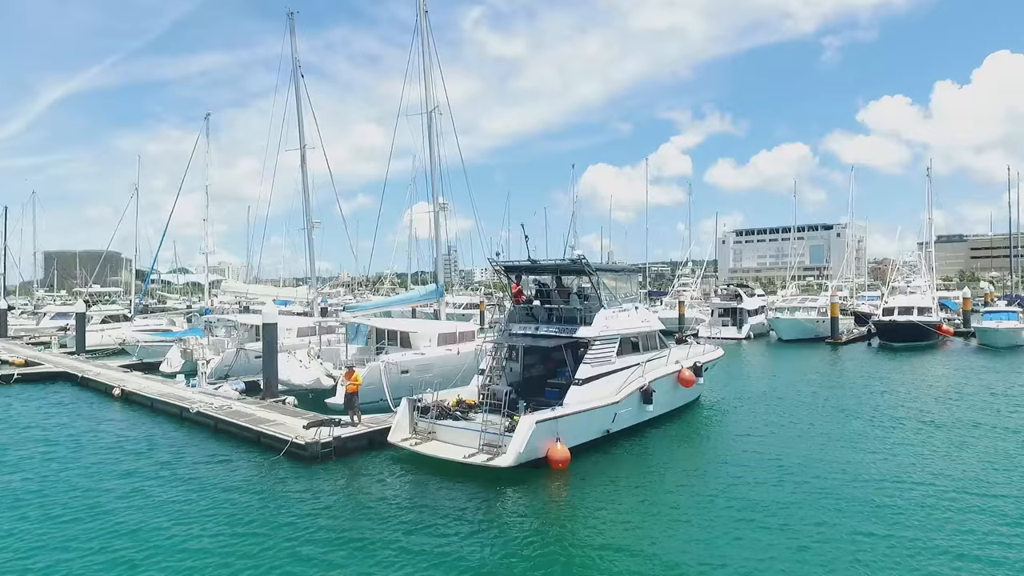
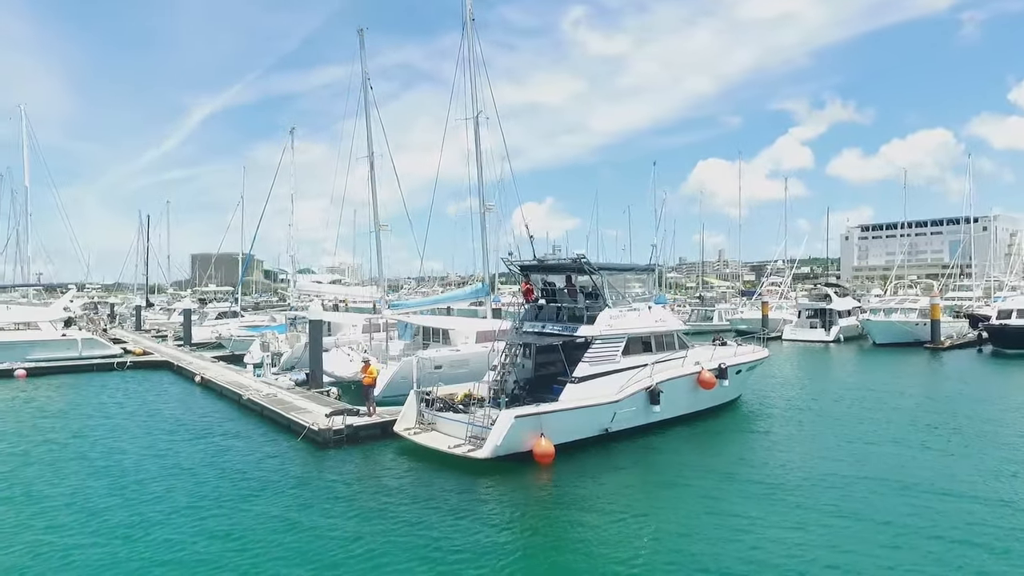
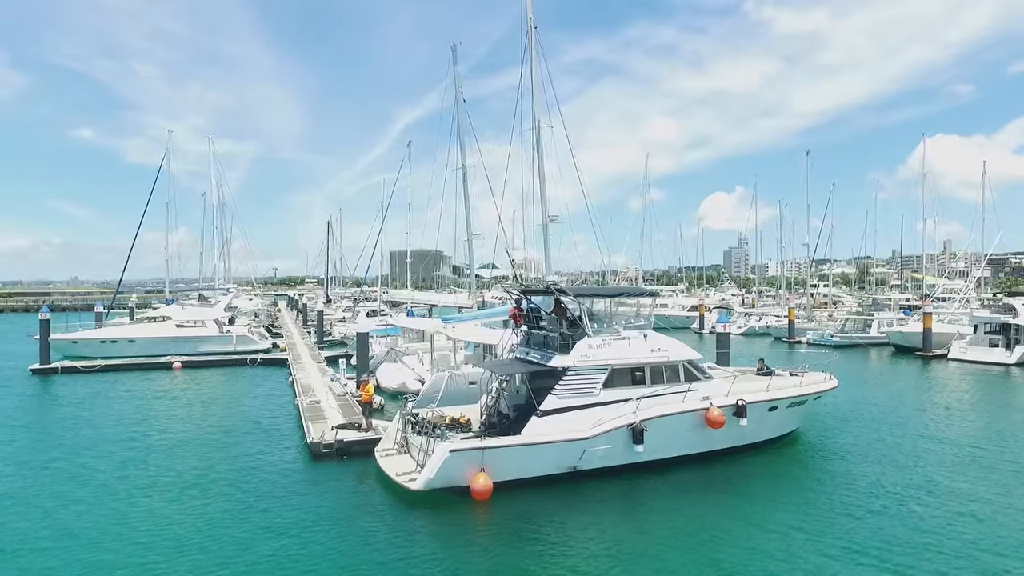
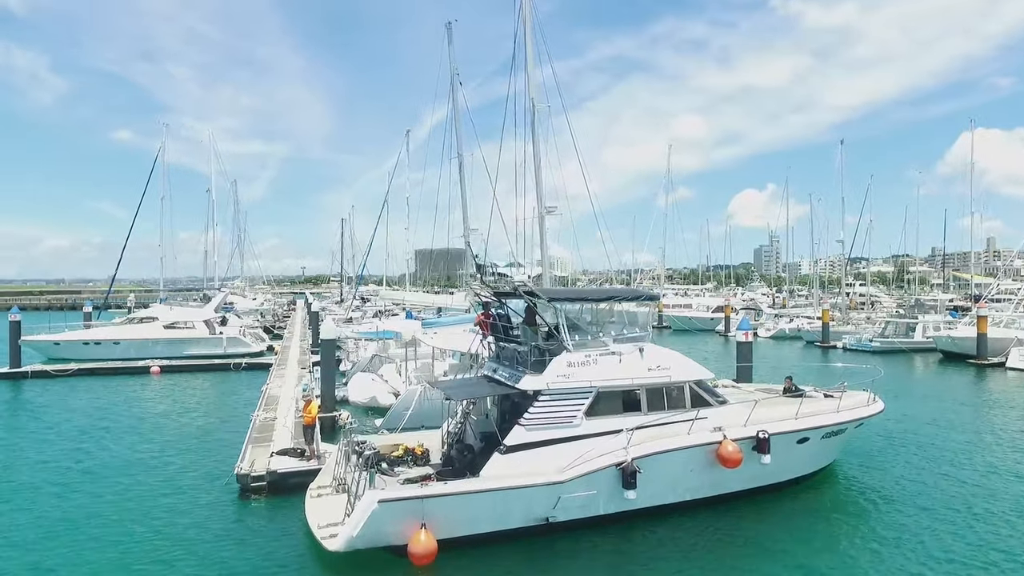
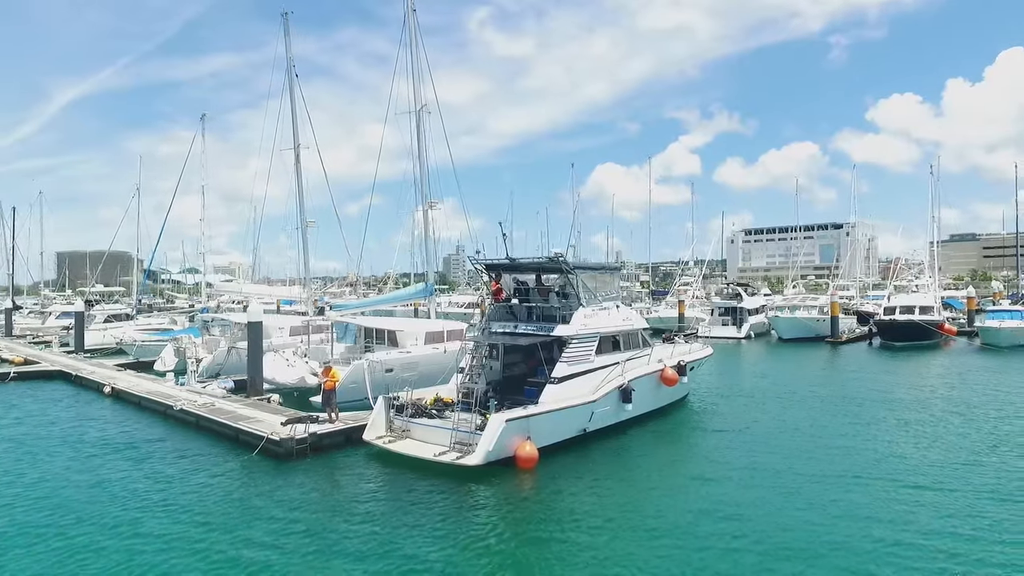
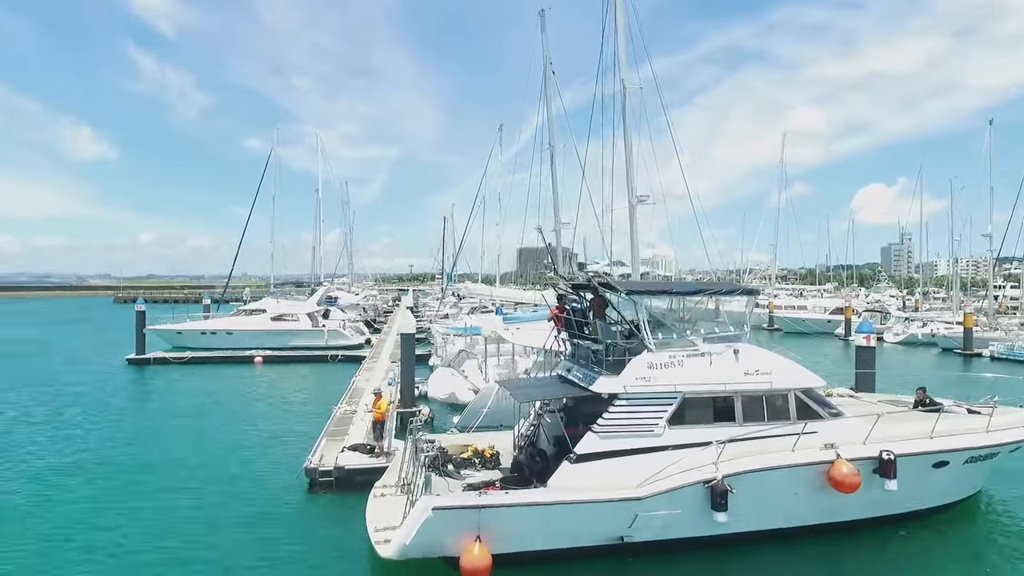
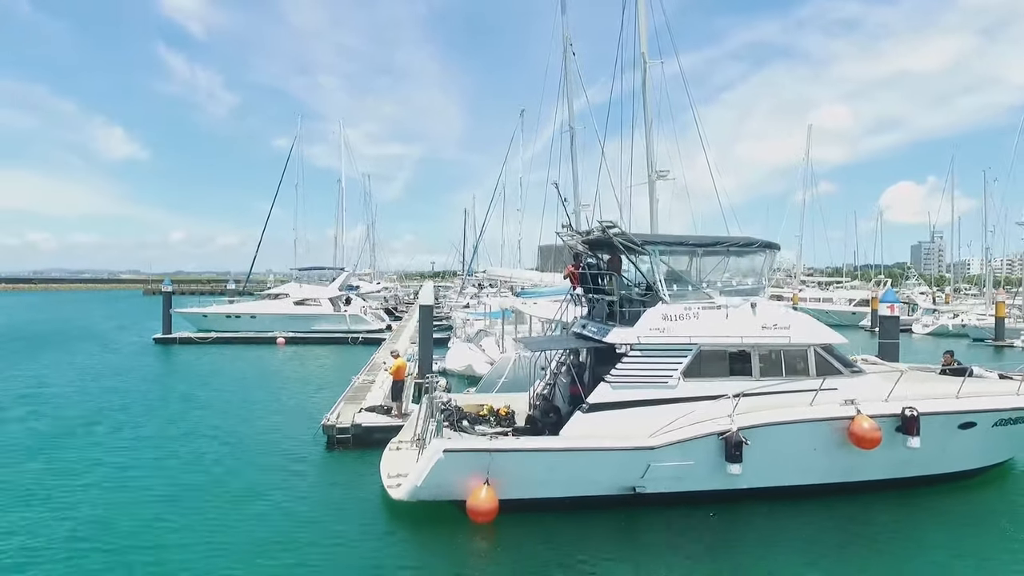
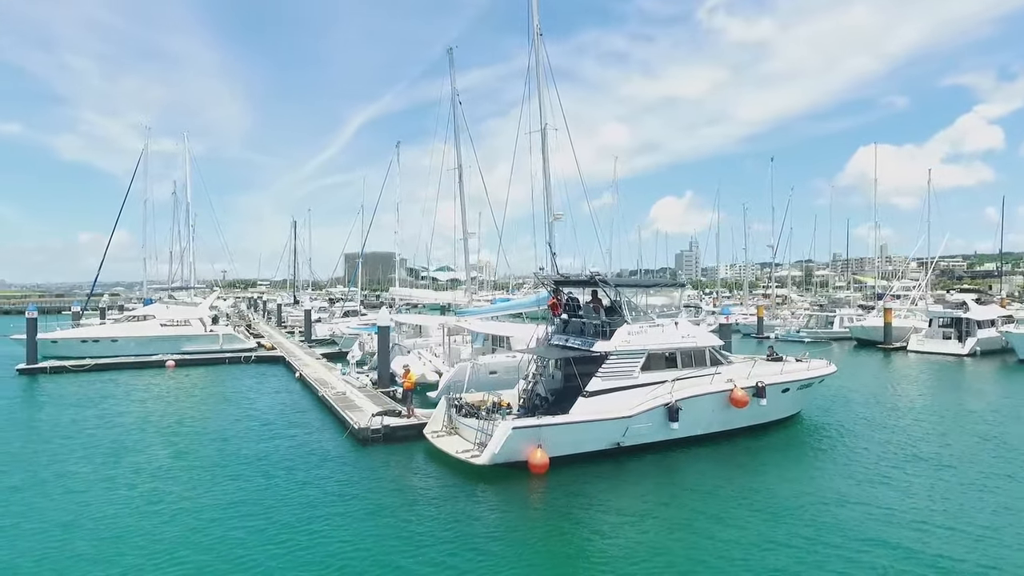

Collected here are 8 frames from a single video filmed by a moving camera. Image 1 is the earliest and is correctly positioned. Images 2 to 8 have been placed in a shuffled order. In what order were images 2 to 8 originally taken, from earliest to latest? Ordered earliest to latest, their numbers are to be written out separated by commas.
5, 2, 8, 3, 4, 6, 7
